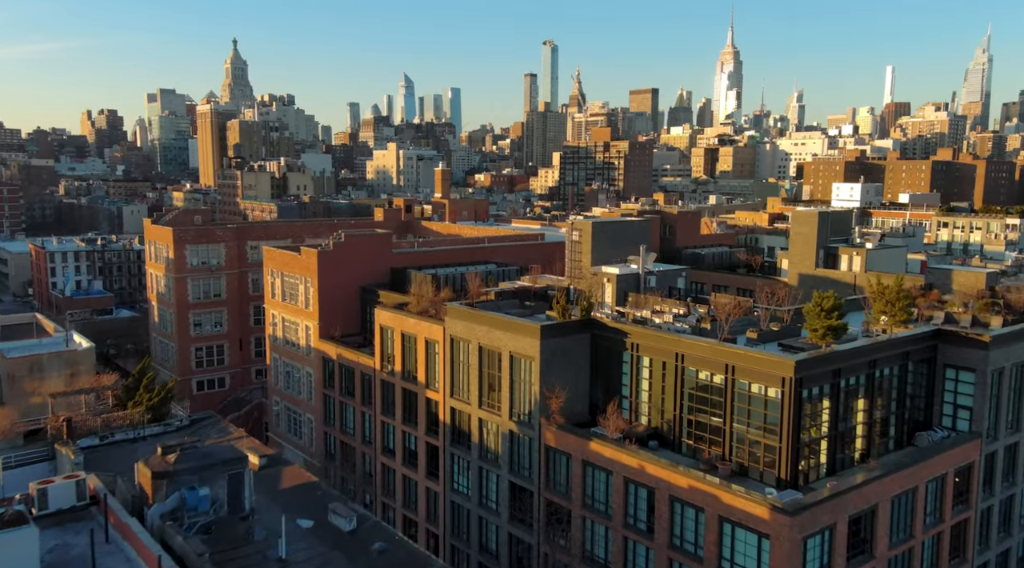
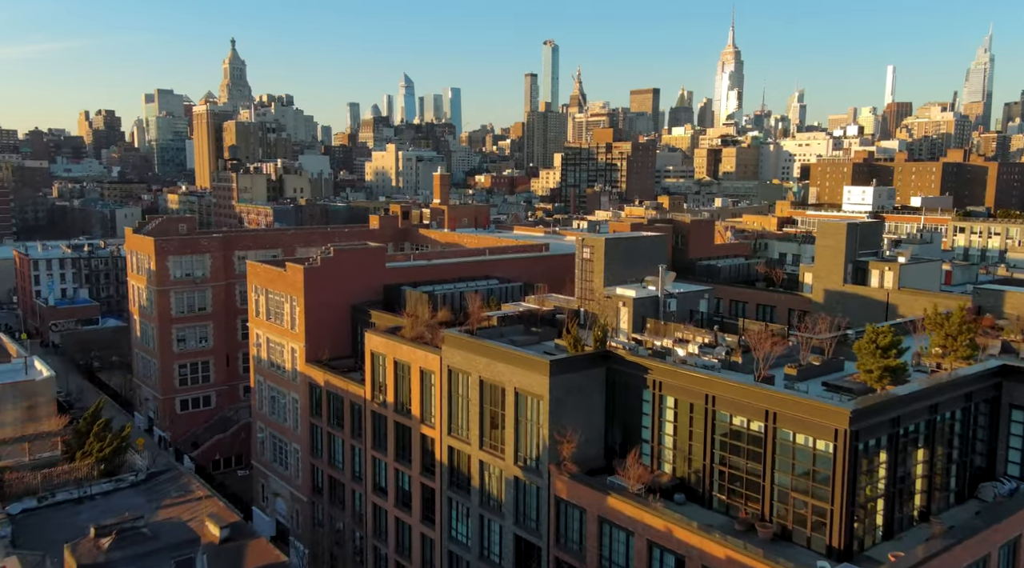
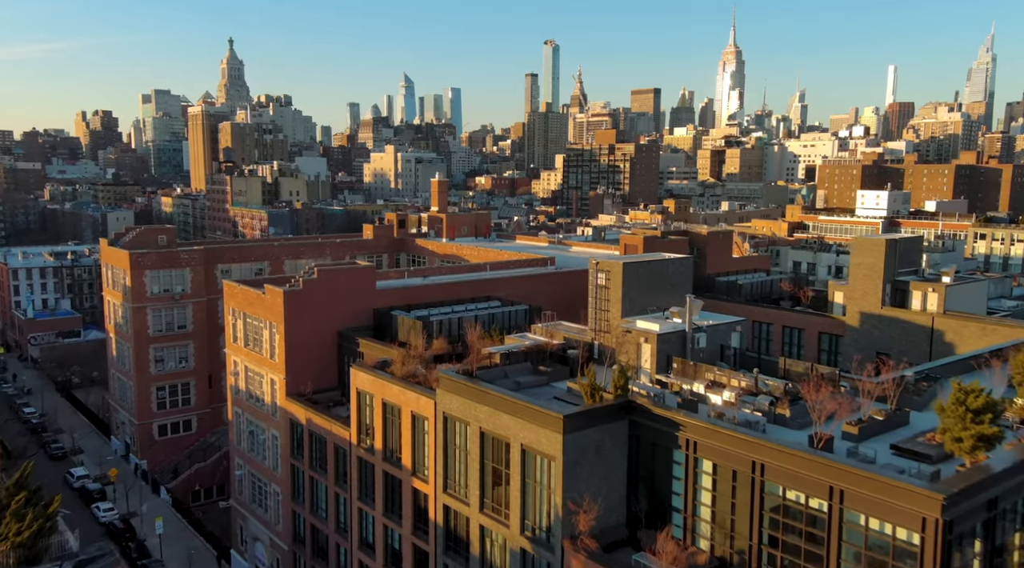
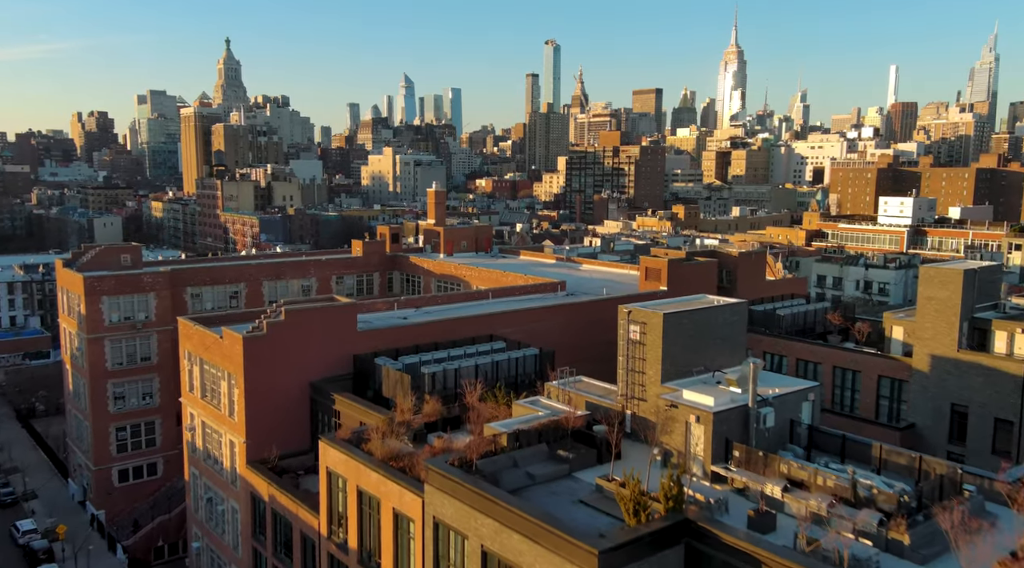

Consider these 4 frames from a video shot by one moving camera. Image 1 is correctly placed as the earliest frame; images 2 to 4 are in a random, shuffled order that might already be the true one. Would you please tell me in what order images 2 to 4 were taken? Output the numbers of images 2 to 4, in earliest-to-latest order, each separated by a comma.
2, 3, 4
